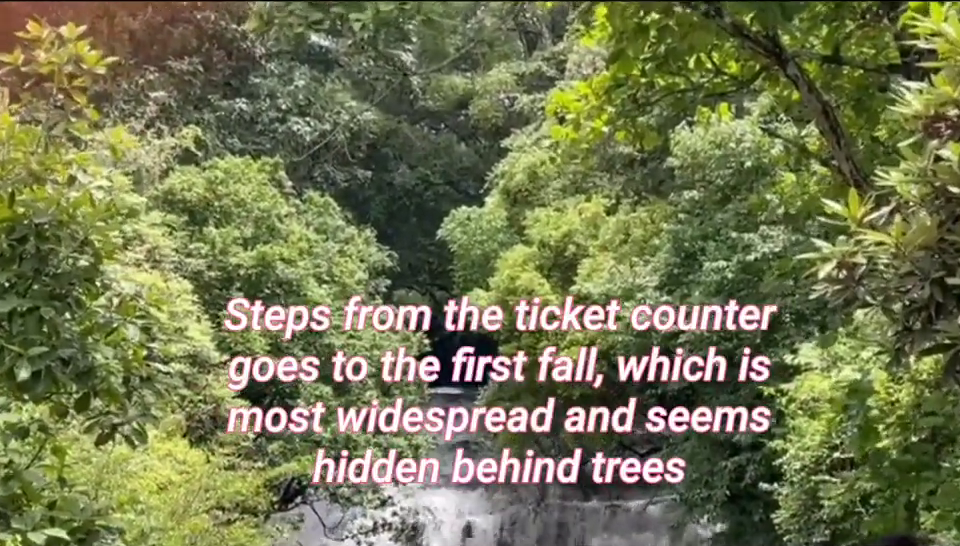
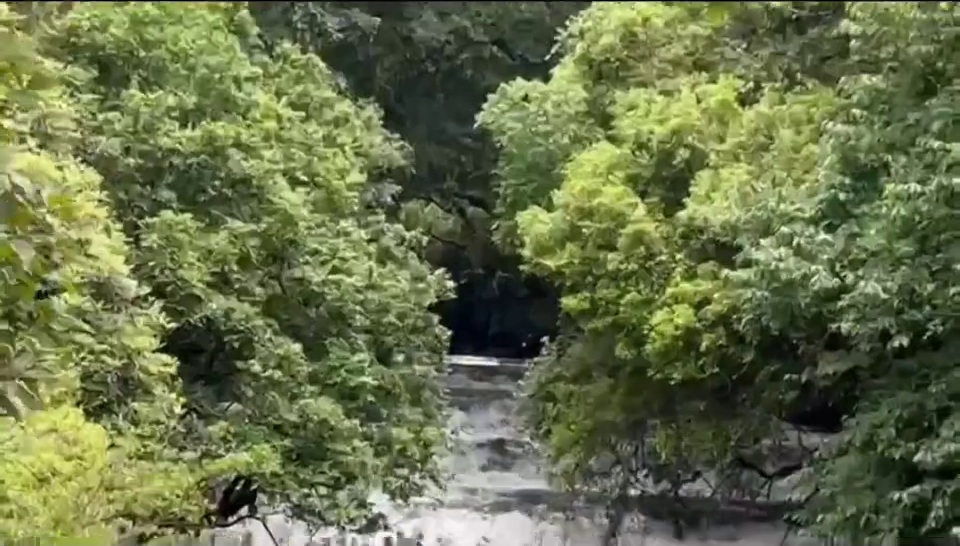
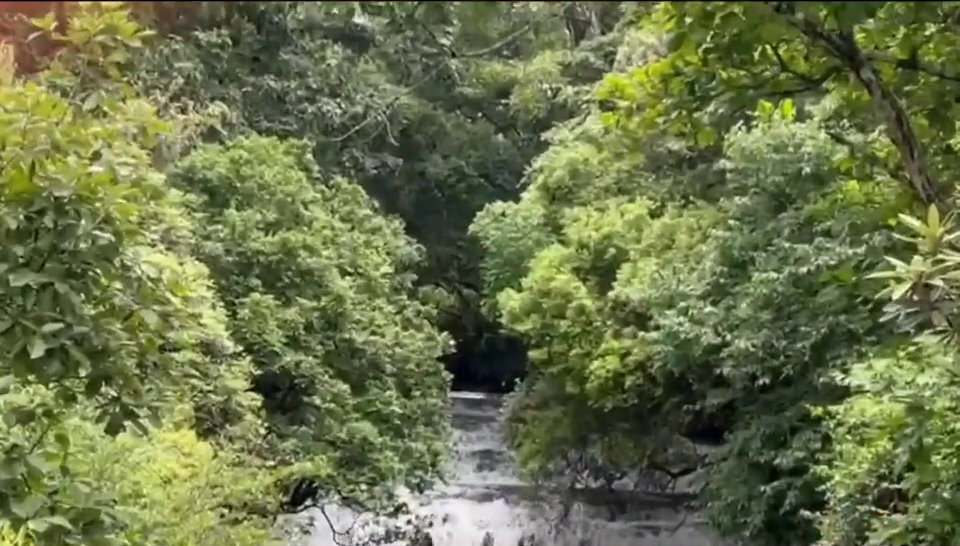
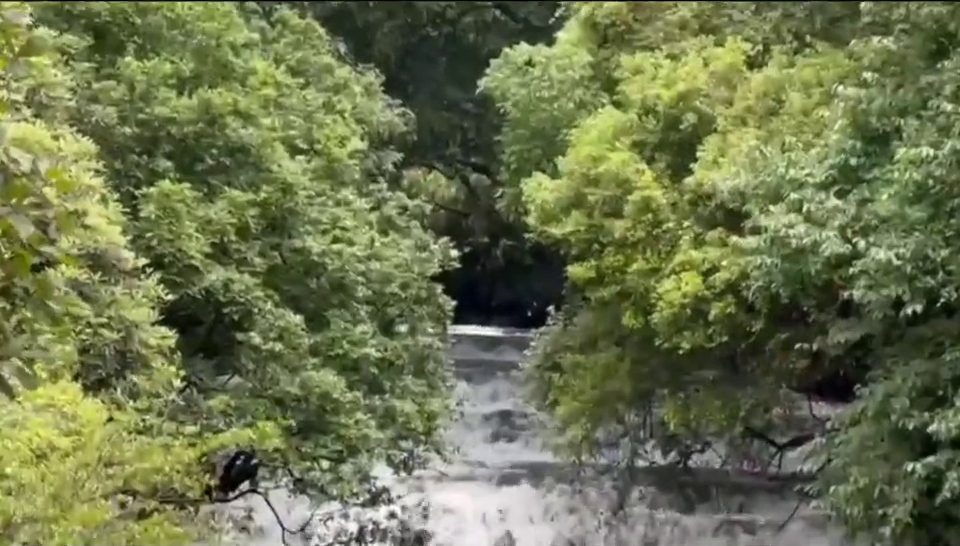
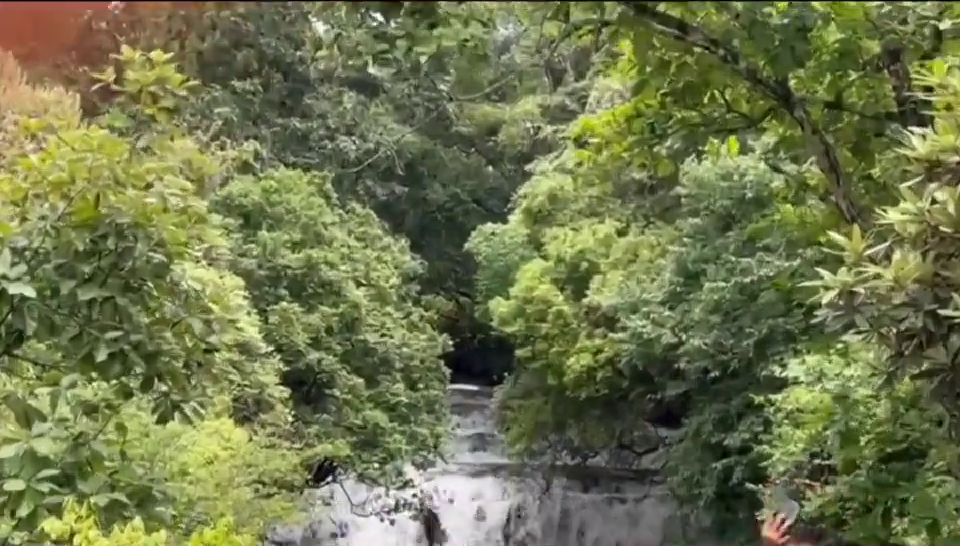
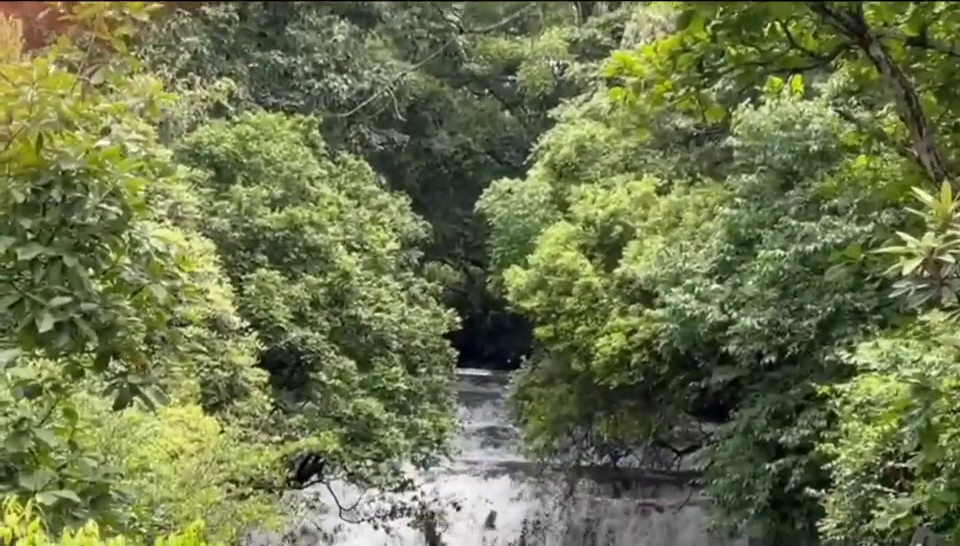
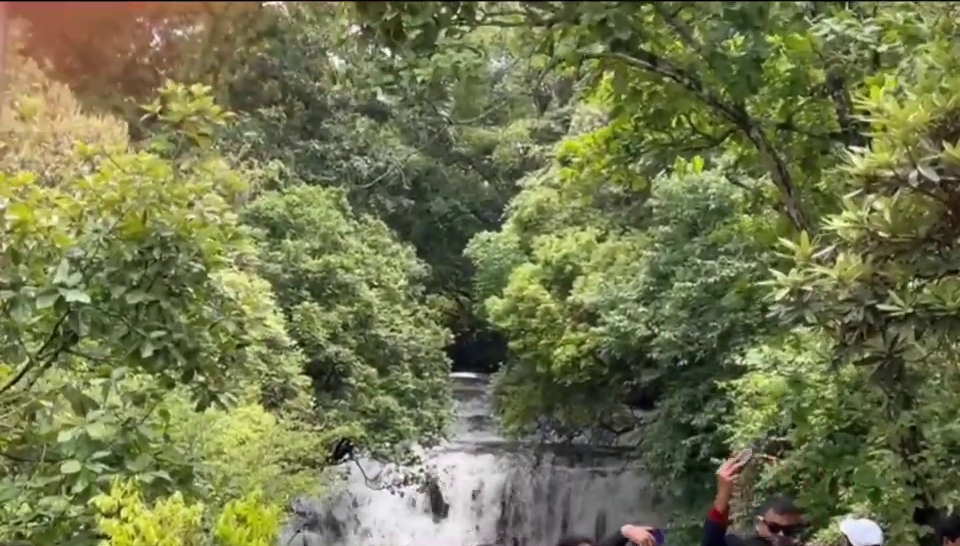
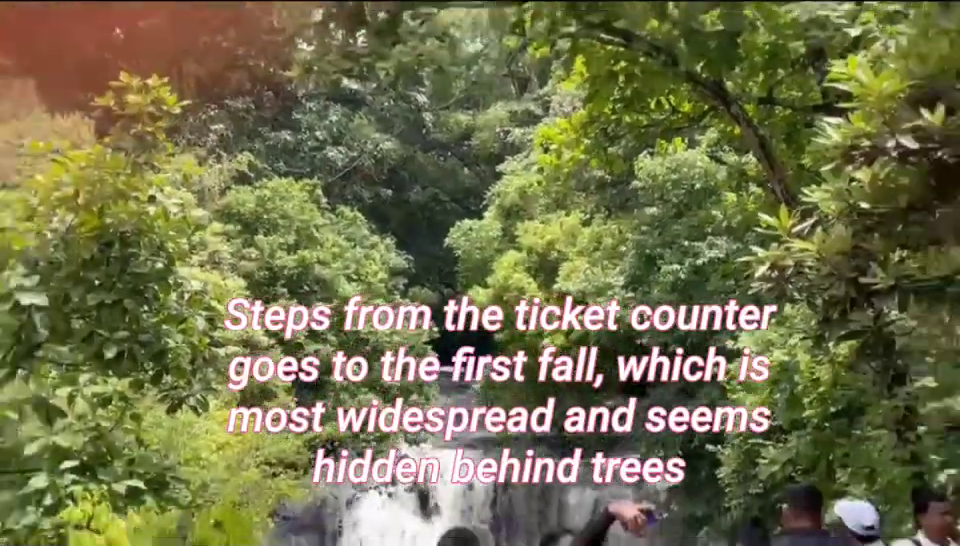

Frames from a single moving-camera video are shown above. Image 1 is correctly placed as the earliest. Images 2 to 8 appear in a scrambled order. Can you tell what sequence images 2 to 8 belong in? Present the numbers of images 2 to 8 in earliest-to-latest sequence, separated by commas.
8, 7, 5, 3, 6, 2, 4
